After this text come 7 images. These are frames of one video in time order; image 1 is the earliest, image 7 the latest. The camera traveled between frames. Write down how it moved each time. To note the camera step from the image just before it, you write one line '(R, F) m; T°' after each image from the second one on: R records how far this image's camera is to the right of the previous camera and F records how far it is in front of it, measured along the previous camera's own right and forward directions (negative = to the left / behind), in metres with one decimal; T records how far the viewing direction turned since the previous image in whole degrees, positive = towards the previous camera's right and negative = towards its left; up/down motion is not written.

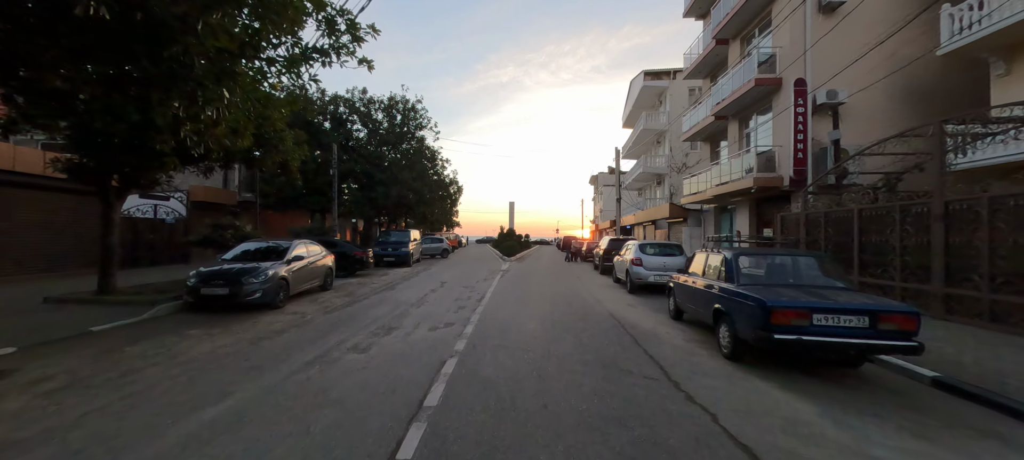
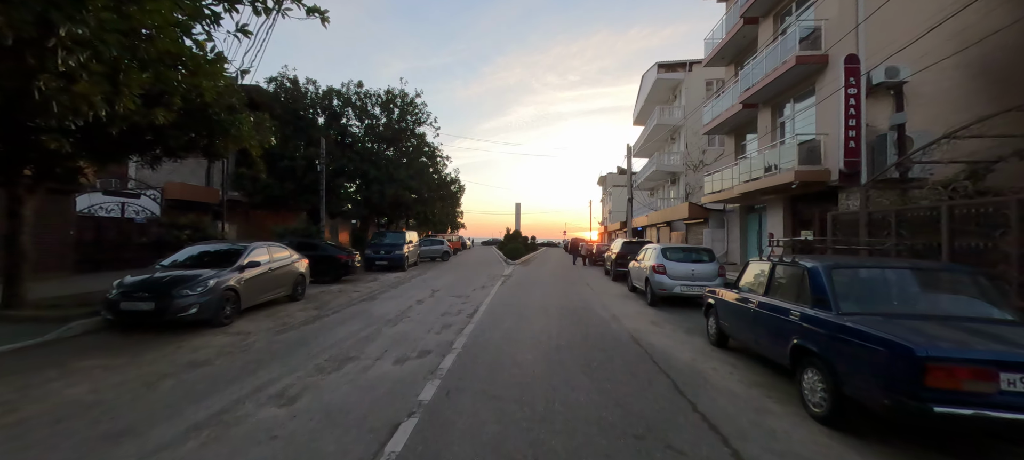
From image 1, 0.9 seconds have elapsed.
(+0.2, +1.9) m; -1°
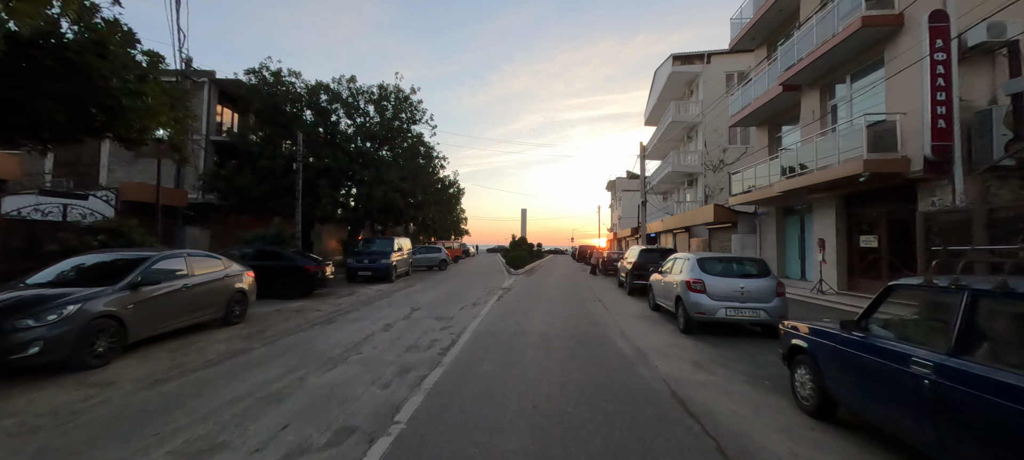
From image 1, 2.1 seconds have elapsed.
(+0.4, +2.4) m; -1°
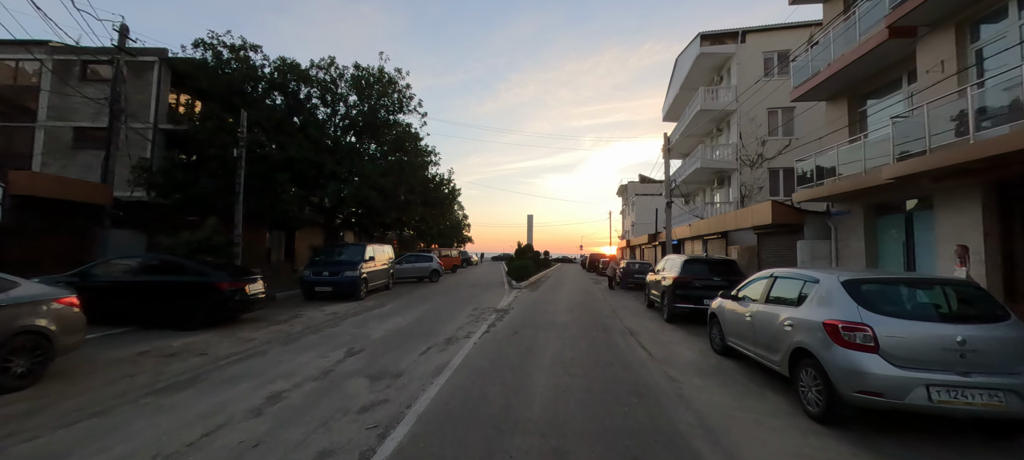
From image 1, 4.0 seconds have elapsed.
(+0.3, +3.9) m; -1°
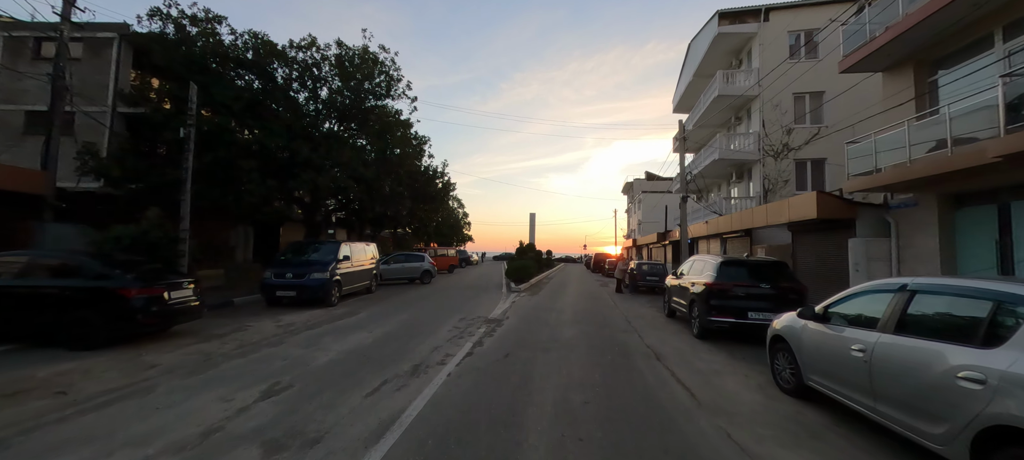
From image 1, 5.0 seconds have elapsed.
(+0.2, +2.1) m; 0°
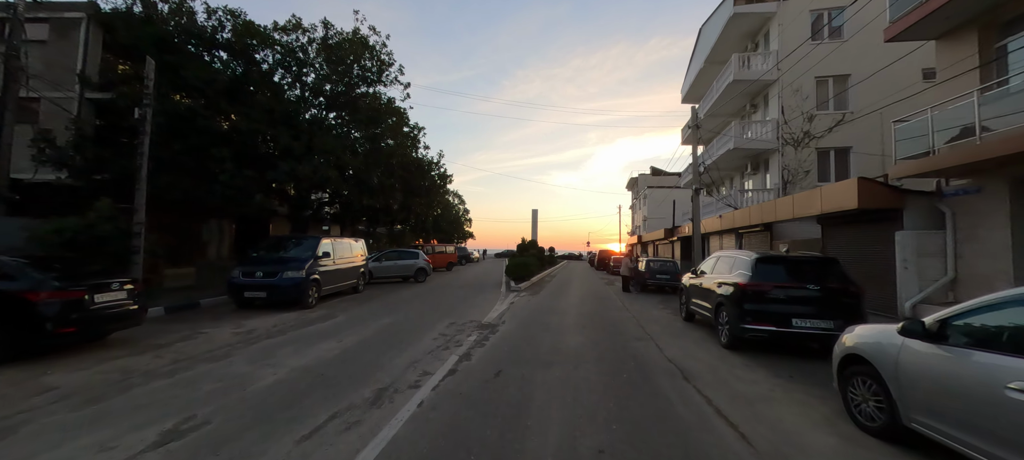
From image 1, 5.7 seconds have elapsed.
(+0.2, +1.4) m; 0°
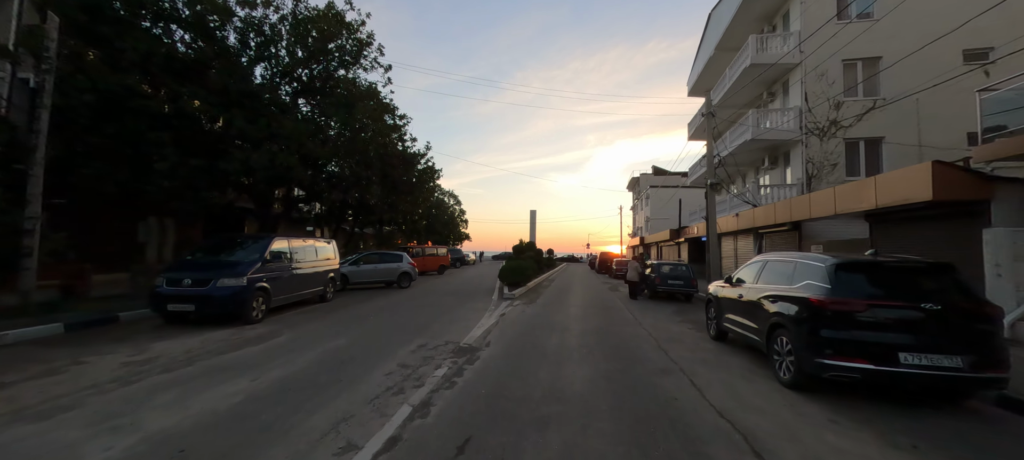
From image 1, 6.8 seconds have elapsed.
(+0.3, +2.1) m; 0°
